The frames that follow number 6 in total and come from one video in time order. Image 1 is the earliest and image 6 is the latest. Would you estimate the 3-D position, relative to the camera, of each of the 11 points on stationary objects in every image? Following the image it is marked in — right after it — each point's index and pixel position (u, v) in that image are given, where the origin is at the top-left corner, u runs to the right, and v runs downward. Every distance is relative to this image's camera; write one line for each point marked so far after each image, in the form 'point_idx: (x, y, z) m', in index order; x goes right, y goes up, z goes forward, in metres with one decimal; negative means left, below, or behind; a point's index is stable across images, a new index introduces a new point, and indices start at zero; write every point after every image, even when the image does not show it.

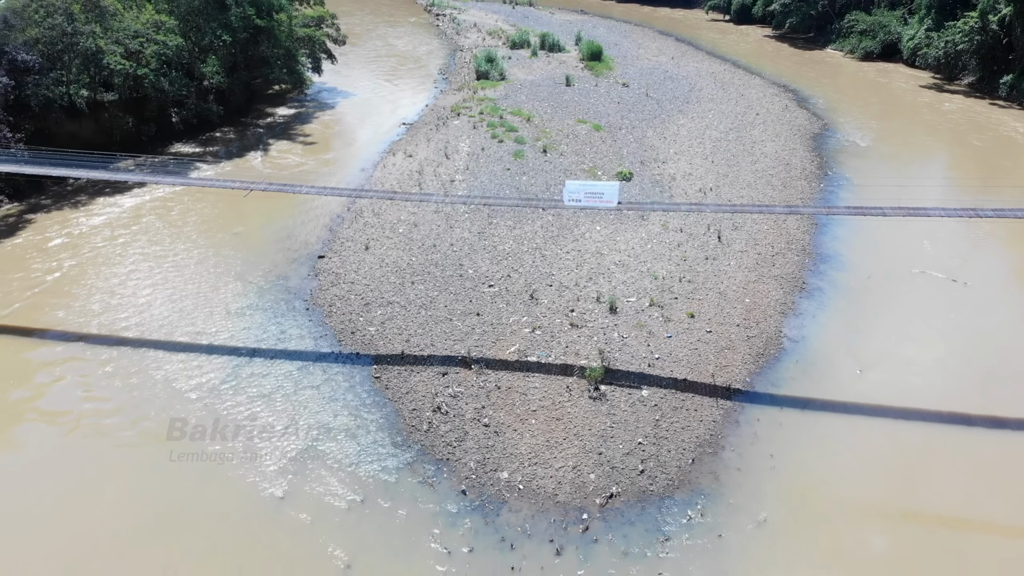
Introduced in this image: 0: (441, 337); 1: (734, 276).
0: (-1.3, -0.9, +12.0) m
1: (+4.8, +0.3, +13.6) m
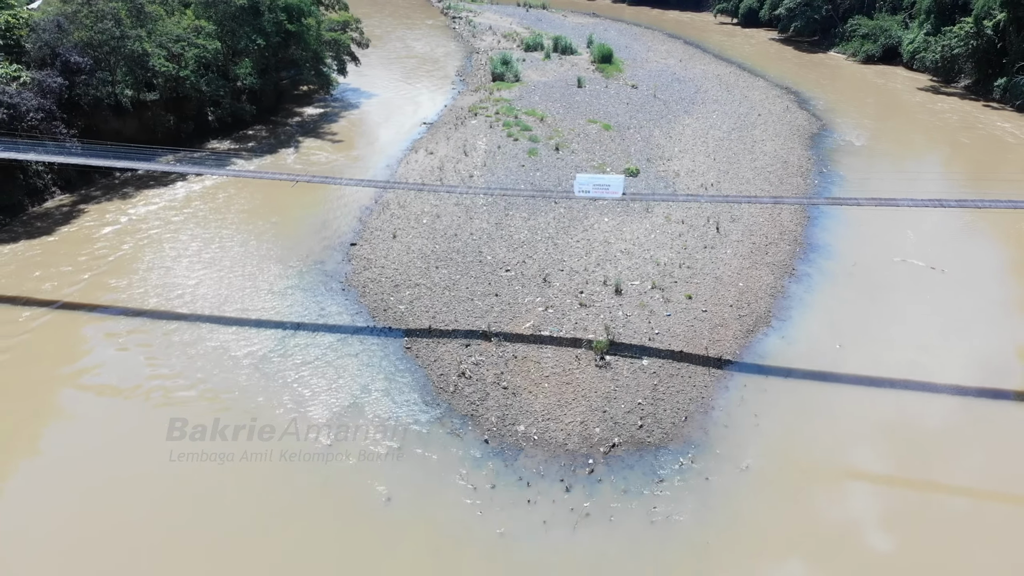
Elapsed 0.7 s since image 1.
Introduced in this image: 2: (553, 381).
0: (-1.0, -0.6, +13.4) m
1: (+5.2, +0.6, +14.8) m
2: (+0.8, -1.7, +11.5) m
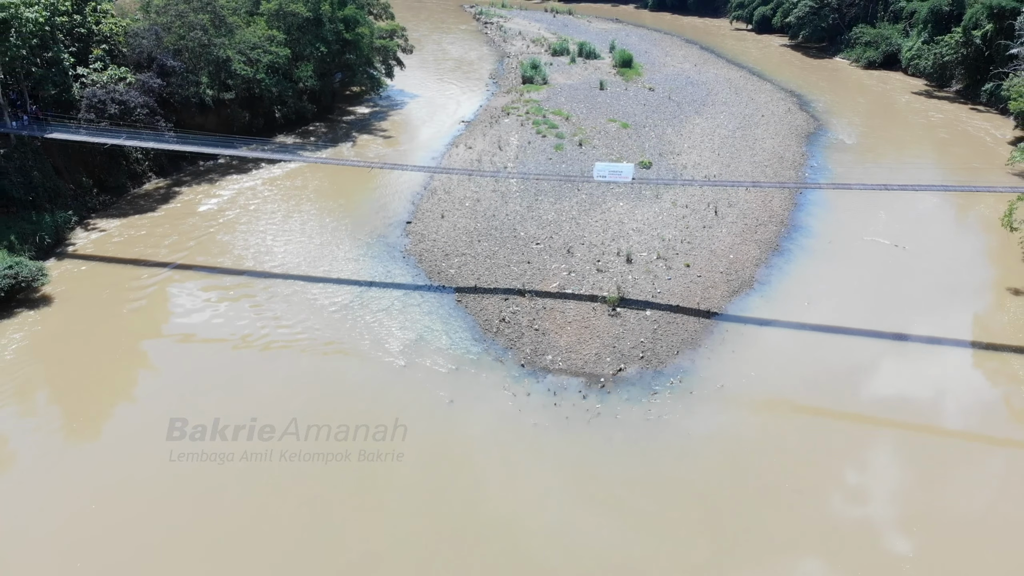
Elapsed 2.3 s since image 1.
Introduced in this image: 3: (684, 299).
0: (-0.2, +0.3, +16.4) m
1: (+6.0, +1.4, +17.7) m
2: (+1.4, -0.9, +14.5) m
3: (+4.2, -0.2, +15.4) m
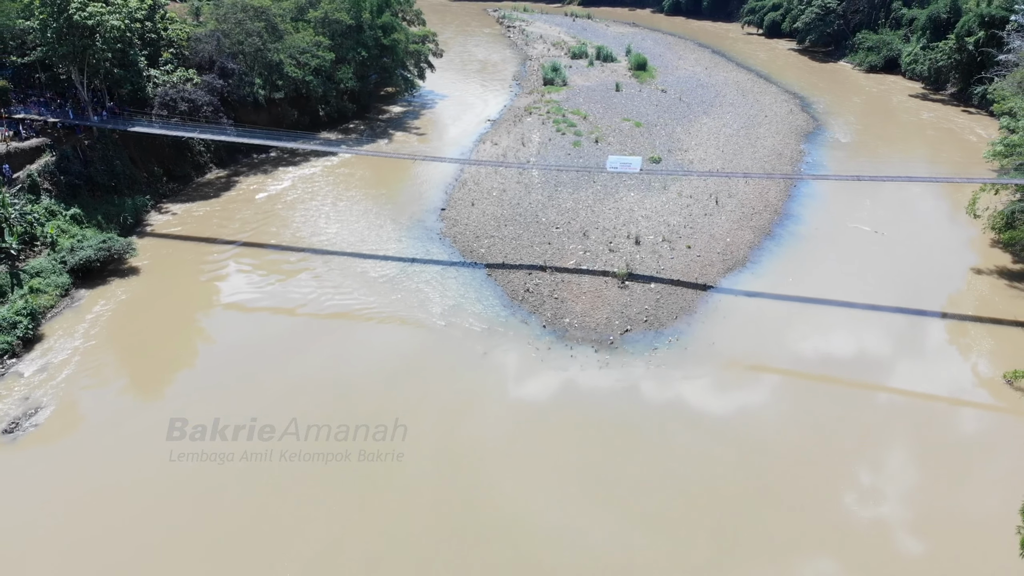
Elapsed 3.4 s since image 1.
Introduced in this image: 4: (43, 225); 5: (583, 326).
0: (+0.5, +1.0, +18.9) m
1: (+6.7, +2.0, +20.0) m
2: (+2.1, -0.2, +16.9) m
3: (+4.9, +0.4, +17.8) m
4: (-14.6, +2.0, +19.6) m
5: (+1.8, -1.0, +16.0) m
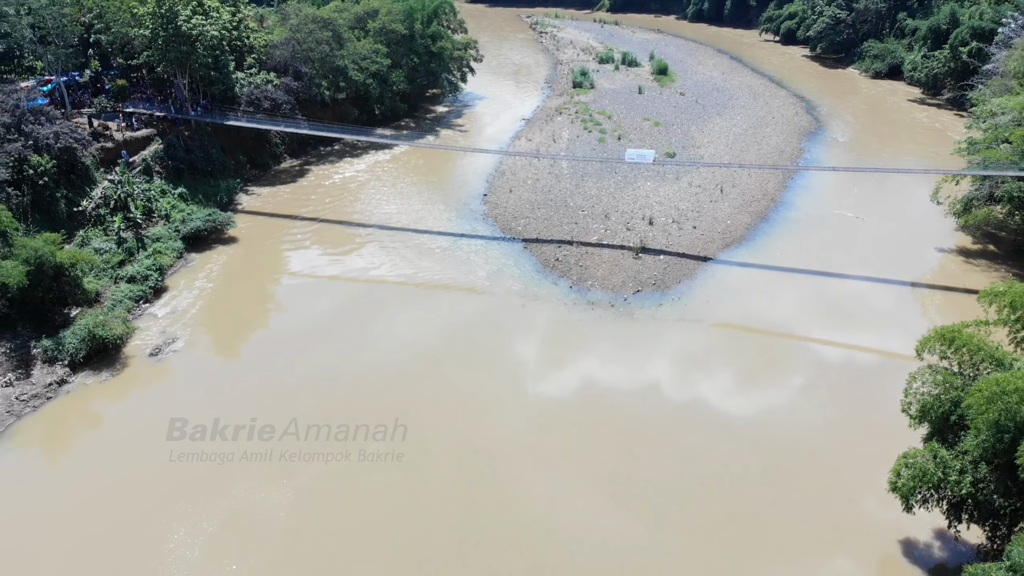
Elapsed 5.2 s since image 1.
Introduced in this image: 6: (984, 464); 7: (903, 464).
0: (+1.6, +2.0, +22.5) m
1: (+7.9, +2.9, +23.3) m
2: (+3.1, +0.8, +20.5) m
3: (+6.0, +1.3, +21.2) m
4: (-13.4, +3.3, +23.8) m
5: (+2.8, 0.0, +19.6) m
6: (+7.5, -2.8, +9.9) m
7: (+6.7, -3.0, +10.7) m
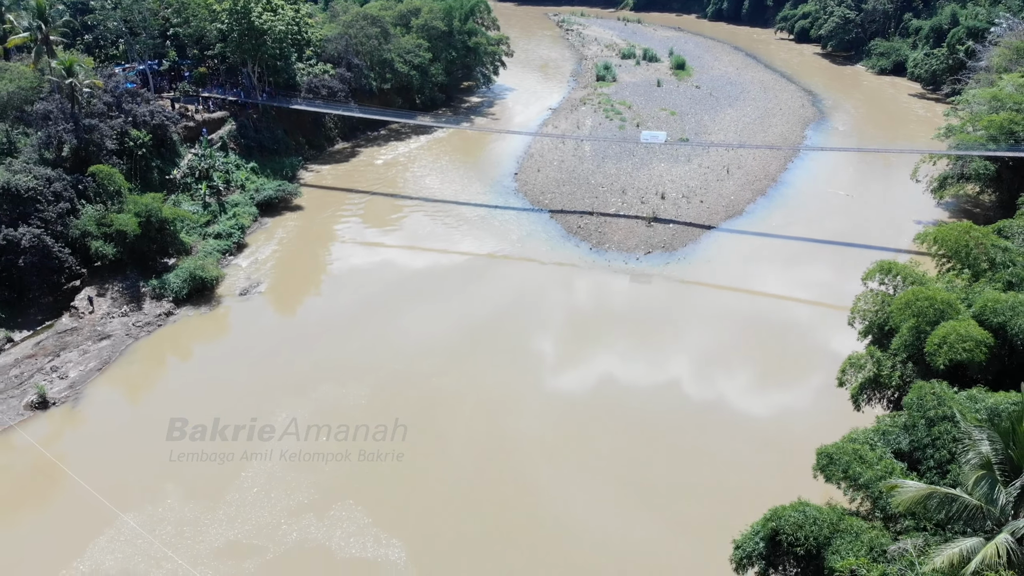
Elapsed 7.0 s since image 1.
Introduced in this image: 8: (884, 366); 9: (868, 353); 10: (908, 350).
0: (+2.8, +3.5, +25.7) m
1: (+9.2, +4.2, +26.3) m
2: (+4.2, +2.3, +23.6) m
3: (+7.1, +2.7, +24.3) m
4: (-12.2, +5.1, +27.4) m
5: (+3.9, +1.5, +22.8) m
6: (+8.2, -1.5, +12.9) m
7: (+7.4, -1.7, +13.8) m
8: (+7.8, -1.6, +13.1) m
9: (+7.7, -1.4, +13.6) m
10: (+8.1, -1.3, +12.9) m
